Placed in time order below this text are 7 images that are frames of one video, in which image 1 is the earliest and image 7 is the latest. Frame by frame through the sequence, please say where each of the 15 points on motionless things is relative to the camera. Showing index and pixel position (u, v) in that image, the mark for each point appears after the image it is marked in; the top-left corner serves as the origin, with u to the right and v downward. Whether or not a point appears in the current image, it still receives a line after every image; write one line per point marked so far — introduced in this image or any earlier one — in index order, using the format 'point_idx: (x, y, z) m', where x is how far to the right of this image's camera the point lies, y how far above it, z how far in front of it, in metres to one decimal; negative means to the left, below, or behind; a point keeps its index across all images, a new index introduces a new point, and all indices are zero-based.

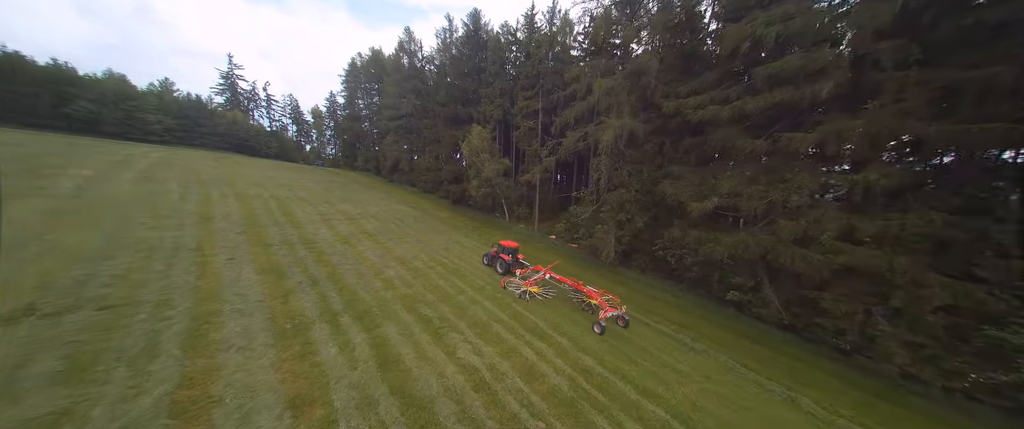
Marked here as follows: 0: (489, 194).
0: (-1.5, +1.2, +17.3) m
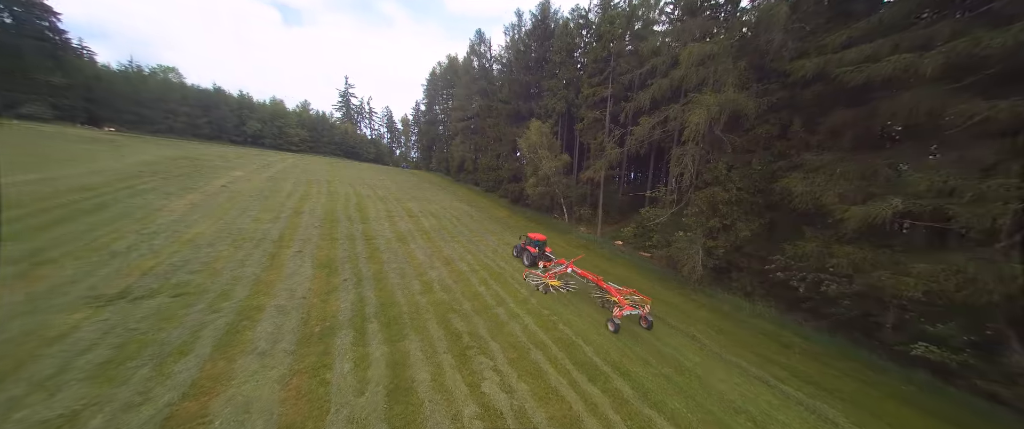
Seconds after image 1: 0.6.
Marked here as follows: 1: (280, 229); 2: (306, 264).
0: (+1.9, +1.1, +16.2) m
1: (-9.1, -0.6, +11.4) m
2: (-5.6, -1.4, +8.2) m
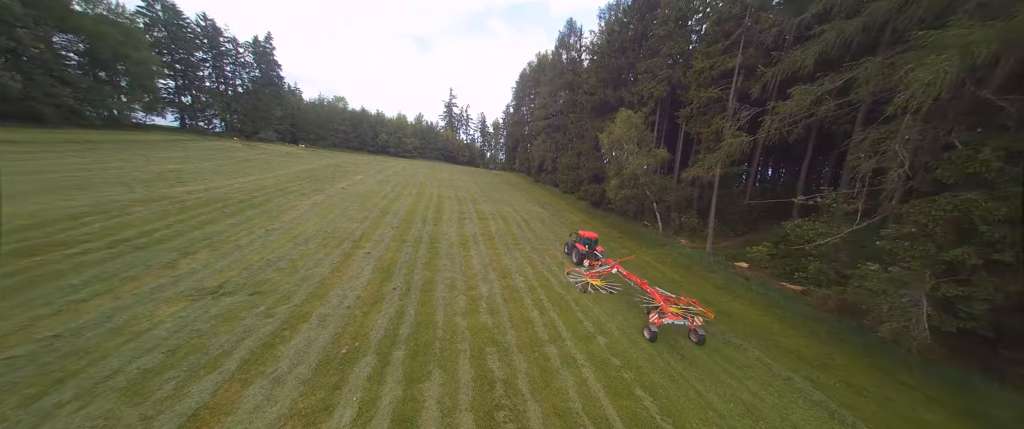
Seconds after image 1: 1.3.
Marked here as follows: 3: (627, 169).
0: (+5.7, +0.8, +13.6) m
1: (-6.2, -0.6, +12.2) m
2: (-3.9, -1.5, +8.2) m
3: (+4.8, +1.9, +12.8) m
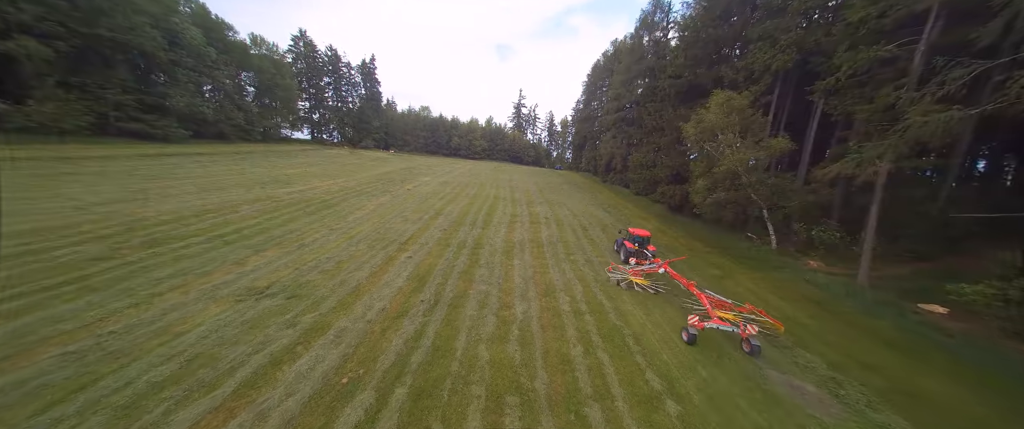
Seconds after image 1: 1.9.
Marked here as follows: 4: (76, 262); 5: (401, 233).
0: (+8.0, +0.5, +10.7) m
1: (-3.9, -0.7, +12.2) m
2: (-2.6, -1.6, +7.7) m
3: (+7.0, +1.6, +10.1) m
4: (-9.4, -1.0, +6.6) m
5: (-4.1, -0.9, +11.4) m
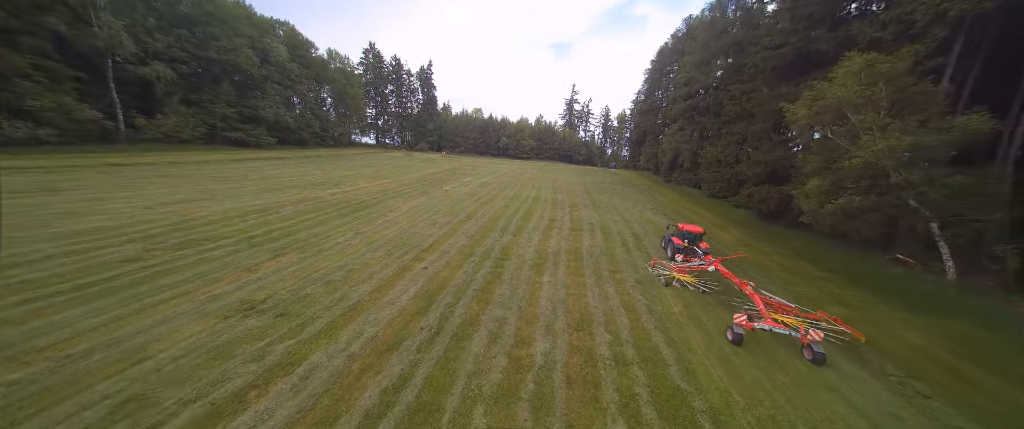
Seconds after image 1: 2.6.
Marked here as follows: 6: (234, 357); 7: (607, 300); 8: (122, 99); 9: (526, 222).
0: (+9.0, +0.2, +7.7) m
1: (-2.5, -0.8, +11.1) m
2: (-2.0, -1.7, +6.5) m
3: (+7.9, +1.3, +7.2) m
4: (-8.9, -1.1, +6.6) m
5: (-2.8, -1.0, +10.4) m
6: (-3.9, -2.1, +4.3) m
7: (+2.9, -1.7, +7.5) m
8: (-22.4, +6.7, +17.5) m
9: (+1.0, -0.1, +14.8) m
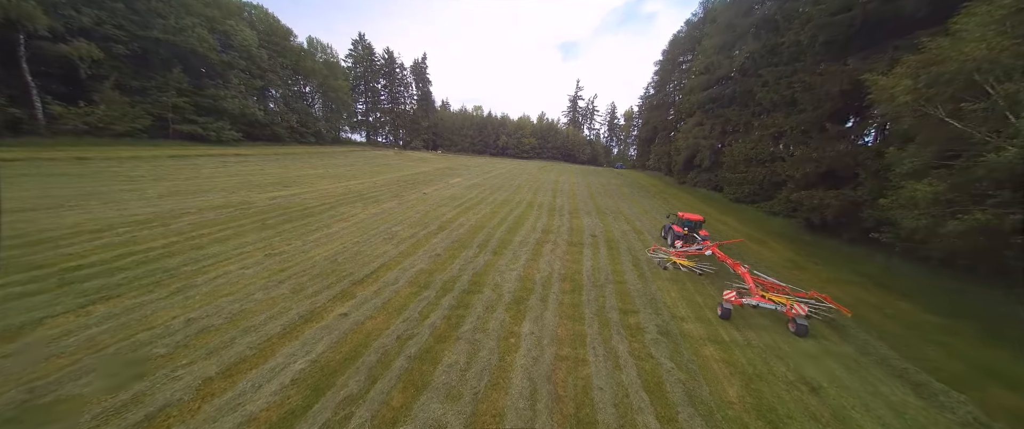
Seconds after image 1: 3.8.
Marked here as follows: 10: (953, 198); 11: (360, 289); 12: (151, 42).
0: (+8.3, -0.3, +4.6) m
1: (-3.2, -1.2, +8.1) m
2: (-2.7, -2.1, +3.5) m
3: (+7.2, +0.8, +4.1) m
4: (-9.6, -1.4, +3.7) m
5: (-3.5, -1.4, +7.4) m
6: (-4.6, -2.4, +1.3) m
7: (+2.2, -2.1, +4.5) m
8: (-23.0, +6.4, +14.8) m
9: (+0.4, -0.5, +11.8) m
10: (+7.5, +0.2, +4.7) m
11: (-3.1, -1.7, +5.8) m
12: (-21.7, +10.4, +18.3) m
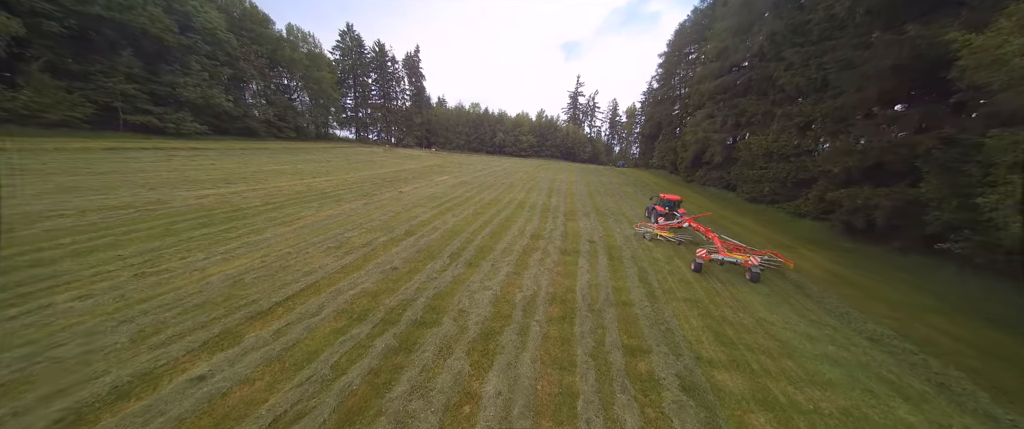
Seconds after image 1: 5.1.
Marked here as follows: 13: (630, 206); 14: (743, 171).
0: (+7.6, -0.4, +2.4) m
1: (-3.8, -1.3, +6.1) m
2: (-3.4, -2.2, +1.4) m
3: (+6.6, +0.7, +2.0) m
4: (-10.2, -1.5, +1.6) m
5: (-4.1, -1.5, +5.3) m
6: (-5.3, -2.5, -0.7) m
7: (+1.6, -2.2, +2.4) m
8: (-23.6, +6.4, +12.7) m
9: (-0.2, -0.6, +9.7) m
10: (+6.9, +0.1, +2.6) m
11: (-3.7, -1.8, +3.8) m
12: (-22.3, +10.3, +16.2) m
13: (+6.6, +0.5, +17.0) m
14: (+11.8, +2.4, +17.4) m
